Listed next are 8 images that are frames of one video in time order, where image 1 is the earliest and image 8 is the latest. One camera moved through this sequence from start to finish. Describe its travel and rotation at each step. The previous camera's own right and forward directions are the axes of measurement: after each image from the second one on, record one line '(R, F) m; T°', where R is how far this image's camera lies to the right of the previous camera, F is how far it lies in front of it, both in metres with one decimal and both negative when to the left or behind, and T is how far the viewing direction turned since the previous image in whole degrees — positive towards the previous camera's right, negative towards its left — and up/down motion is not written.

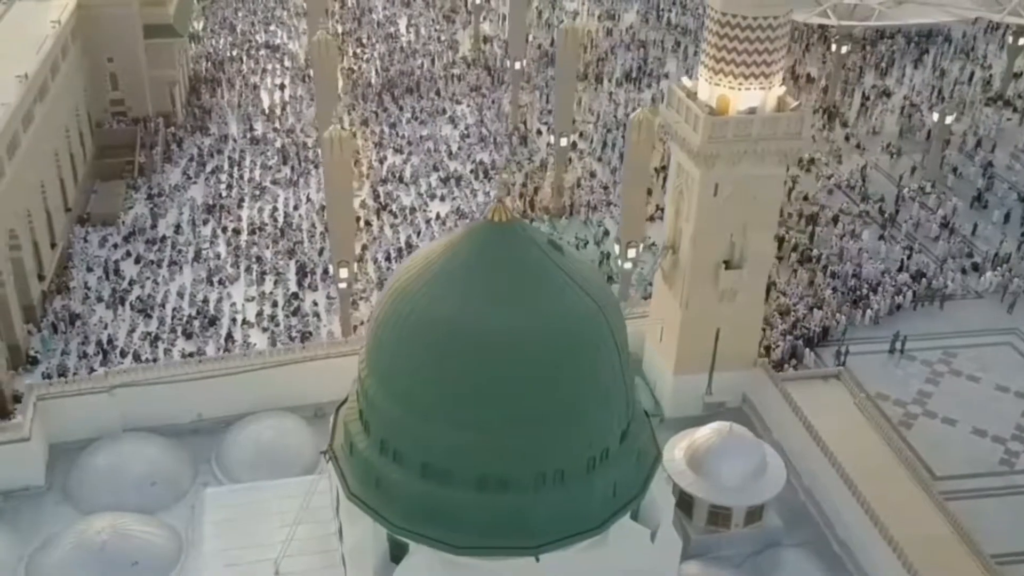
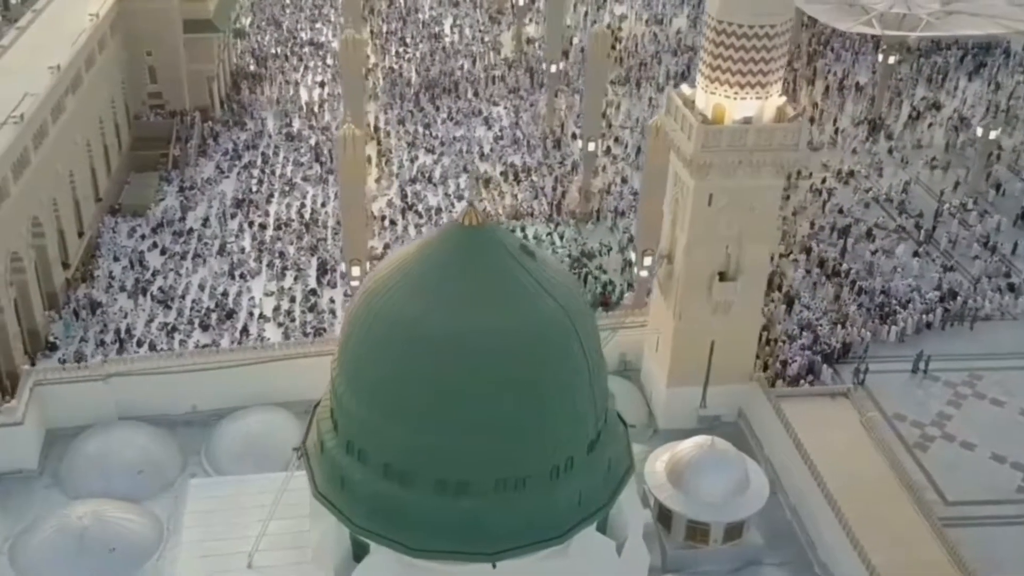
(+1.0, +0.1) m; -3°
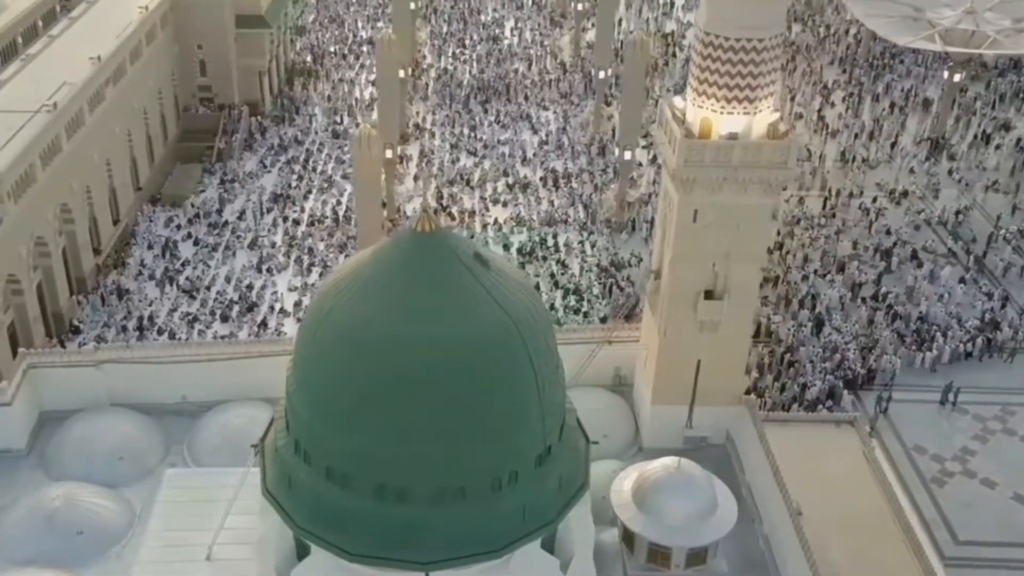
(+1.4, +0.2) m; -5°
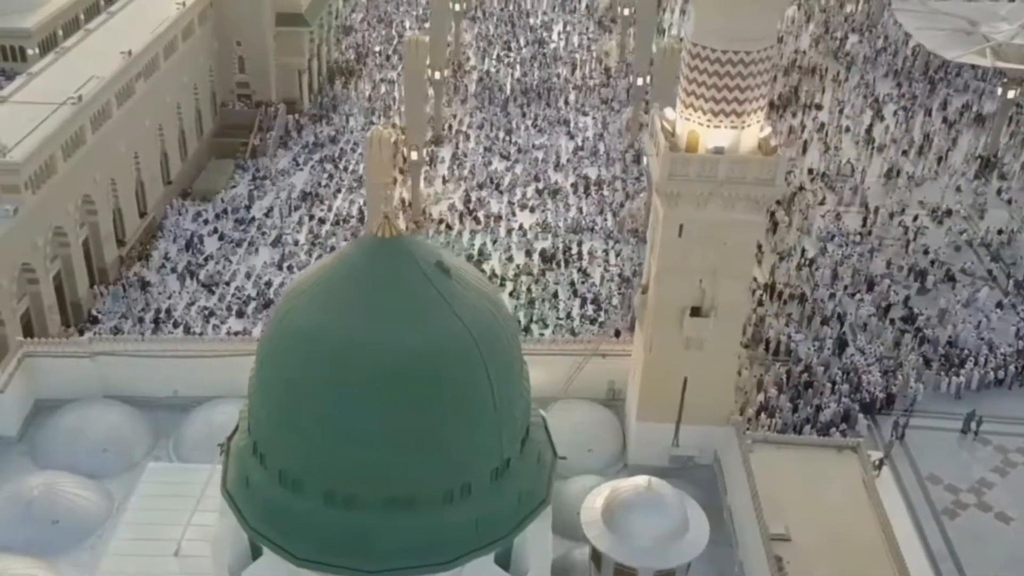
(+1.1, +0.2) m; -4°
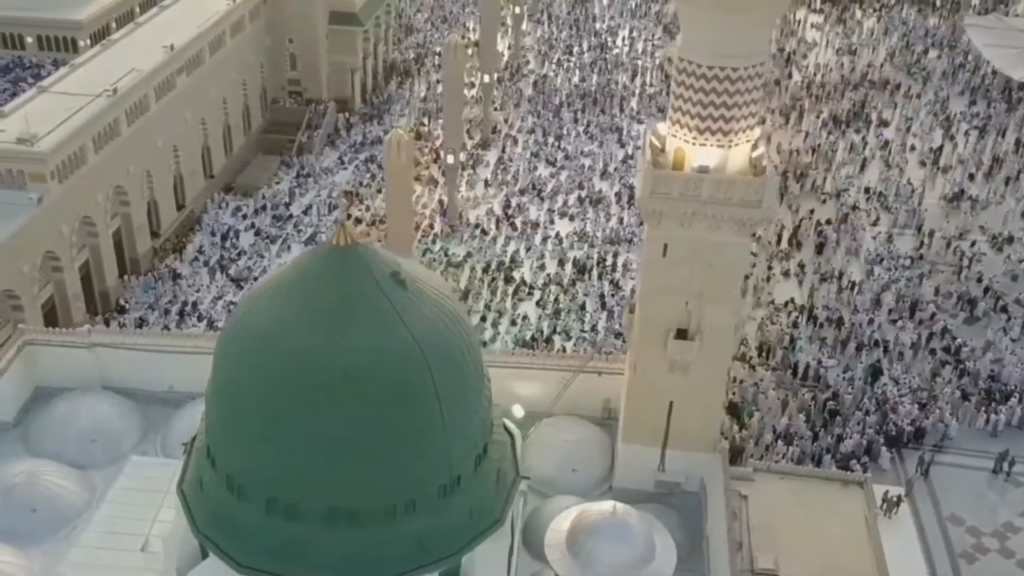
(+1.4, +0.3) m; -5°
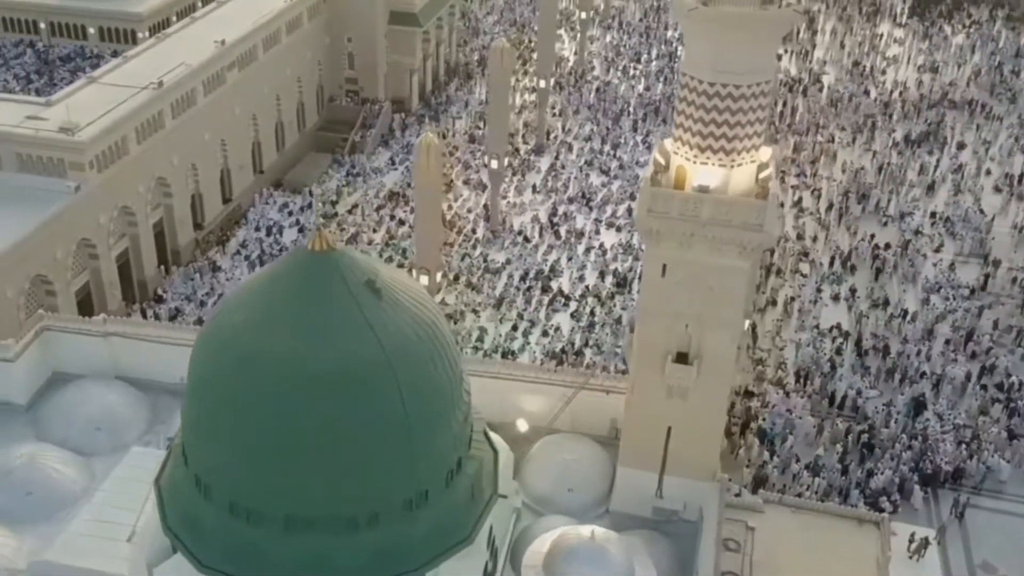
(+1.1, +0.3) m; -5°
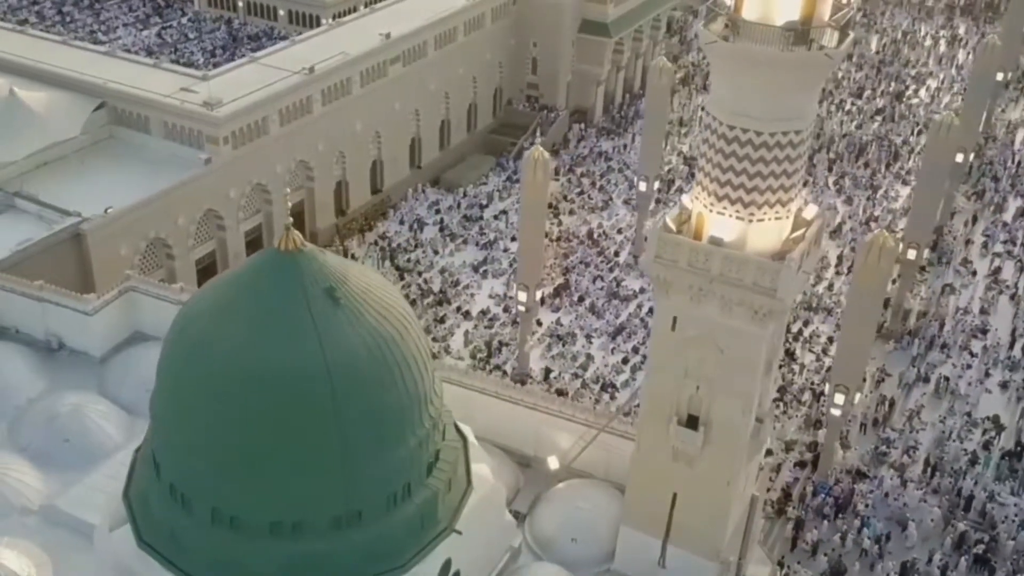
(+2.7, +1.0) m; -14°
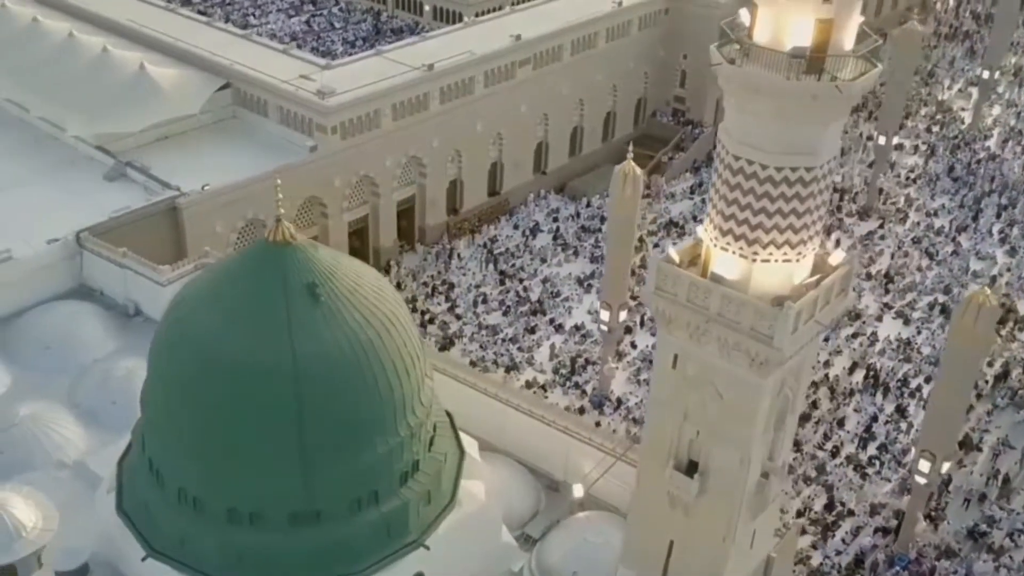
(+2.0, +0.7) m; -11°
